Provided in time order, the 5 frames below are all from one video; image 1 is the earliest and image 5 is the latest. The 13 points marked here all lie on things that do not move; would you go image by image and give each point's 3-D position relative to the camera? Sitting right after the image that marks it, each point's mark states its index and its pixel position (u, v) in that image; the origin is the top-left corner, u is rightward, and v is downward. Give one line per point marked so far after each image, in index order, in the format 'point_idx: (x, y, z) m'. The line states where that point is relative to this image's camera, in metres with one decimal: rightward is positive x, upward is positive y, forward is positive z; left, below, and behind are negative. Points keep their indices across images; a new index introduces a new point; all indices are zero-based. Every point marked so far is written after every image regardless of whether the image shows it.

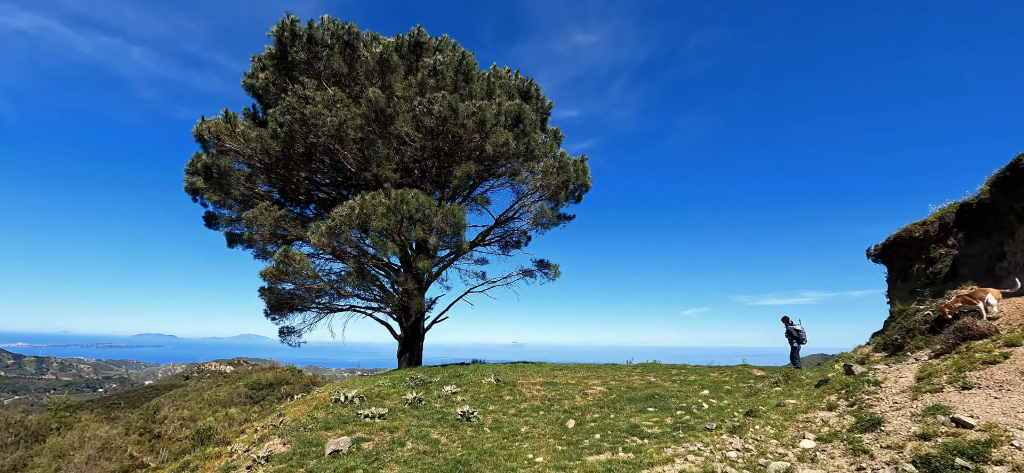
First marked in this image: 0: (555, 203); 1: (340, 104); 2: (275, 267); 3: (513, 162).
0: (+1.6, +1.2, +17.1) m
1: (-5.8, +4.4, +15.1) m
2: (-8.0, -1.0, +15.2) m
3: (+0.1, +2.7, +16.1) m
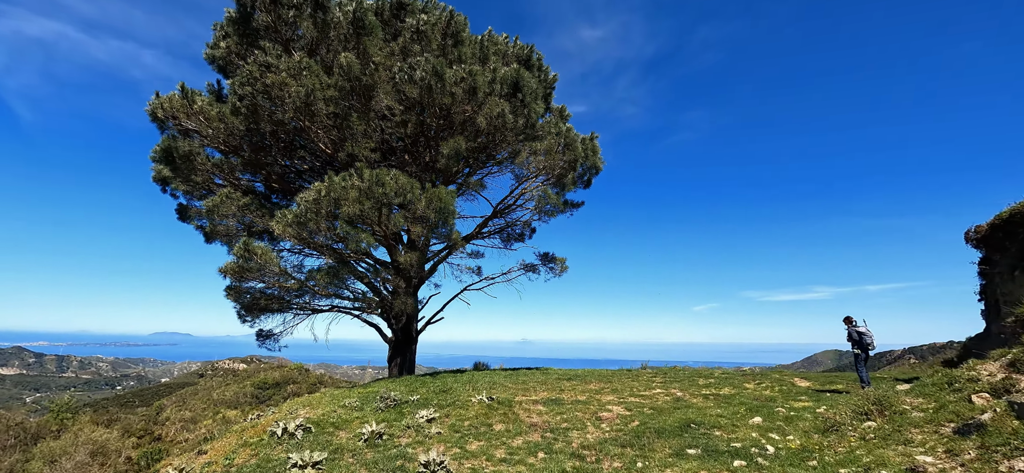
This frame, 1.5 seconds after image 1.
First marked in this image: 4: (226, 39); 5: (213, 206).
0: (+1.6, +1.6, +14.9) m
1: (-5.9, +4.7, +13.0) m
2: (-8.0, -0.8, +13.2) m
3: (0.0, +3.0, +14.0) m
4: (-9.1, +6.2, +14.4) m
5: (-9.1, +1.0, +14.0) m
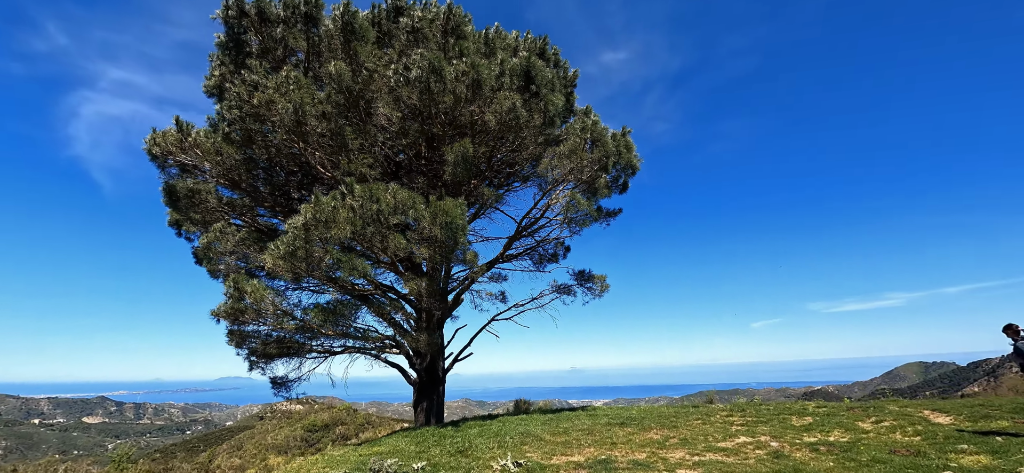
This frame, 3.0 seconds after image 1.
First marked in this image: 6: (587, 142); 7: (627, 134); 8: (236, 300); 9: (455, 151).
0: (+2.3, +1.2, +12.7) m
1: (-5.6, +3.8, +11.7) m
2: (-7.3, -1.8, +11.7) m
3: (+0.5, +2.5, +12.0) m
4: (-8.7, +5.1, +13.4) m
5: (-8.4, -0.1, +12.7) m
6: (+2.0, +2.6, +12.3) m
7: (+3.3, +3.0, +13.1) m
8: (-7.1, -1.6, +11.6) m
9: (-1.3, +2.0, +10.6) m
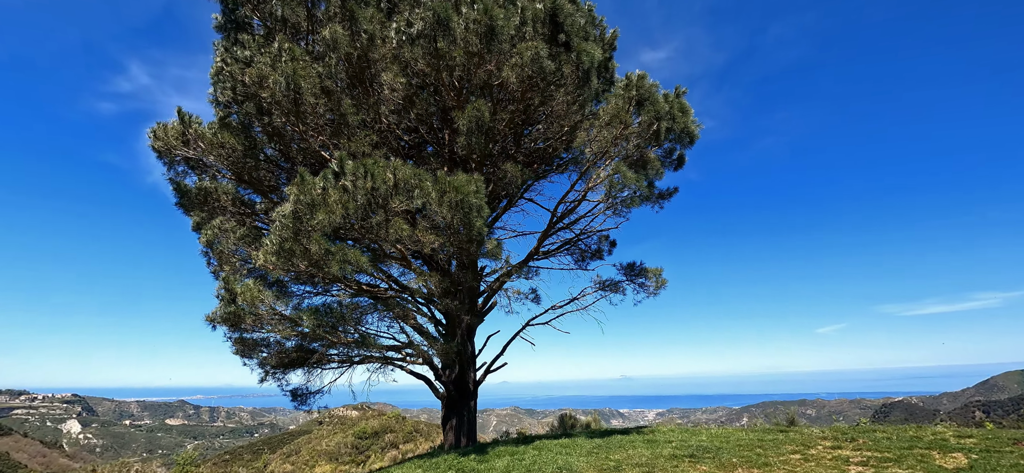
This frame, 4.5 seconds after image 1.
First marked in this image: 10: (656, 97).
0: (+3.0, +1.5, +10.5) m
1: (-5.0, +4.0, +10.2) m
2: (-6.5, -1.7, +10.3) m
3: (+1.1, +2.8, +9.9) m
4: (-8.0, +5.1, +12.2) m
5: (-7.6, -0.1, +11.4) m
6: (+2.7, +2.9, +10.0) m
7: (+4.0, +3.4, +10.7) m
8: (-6.4, -1.5, +10.2) m
9: (-0.8, +2.3, +8.7) m
10: (+3.2, +3.1, +10.1) m
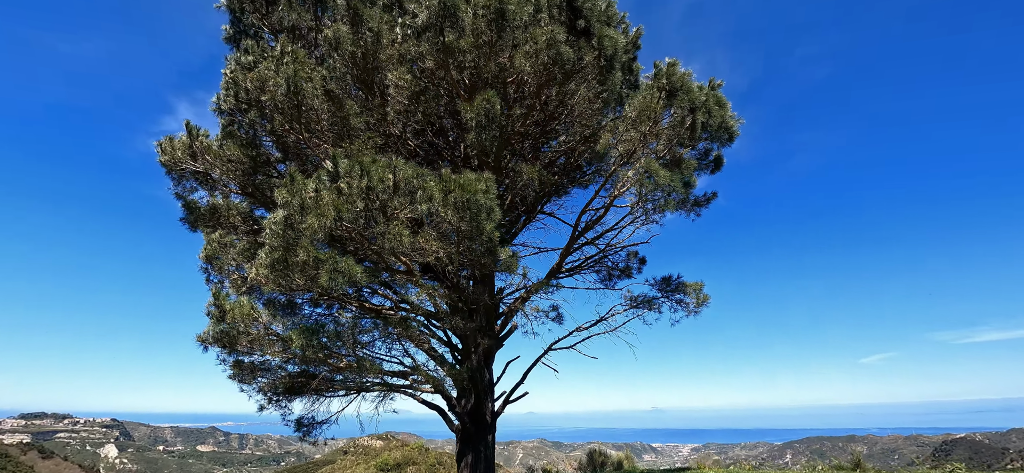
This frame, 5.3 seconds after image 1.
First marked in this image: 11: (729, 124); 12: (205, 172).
0: (+3.3, +1.3, +9.3) m
1: (-4.6, +3.7, +9.6) m
2: (-6.1, -1.9, +9.4) m
3: (+1.4, +2.7, +8.9) m
4: (-7.5, +4.7, +11.9) m
5: (-7.2, -0.4, +10.7) m
6: (+3.0, +2.7, +8.9) m
7: (+4.4, +3.1, +9.6) m
8: (-6.0, -1.8, +9.4) m
9: (-0.5, +2.1, +7.8) m
10: (+3.6, +2.9, +9.0) m
11: (+4.5, +2.3, +9.4) m
12: (-8.5, +1.8, +12.5) m
